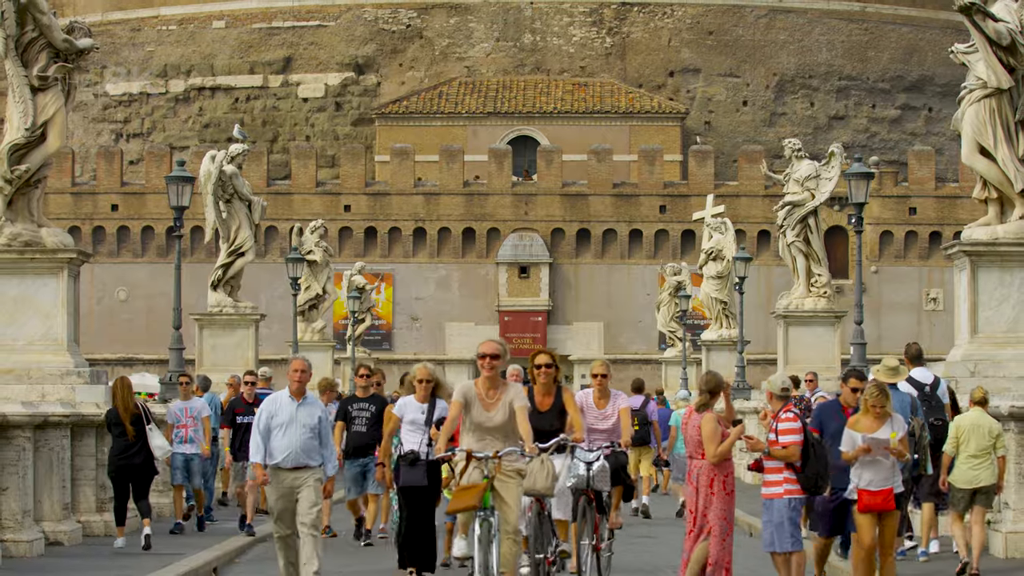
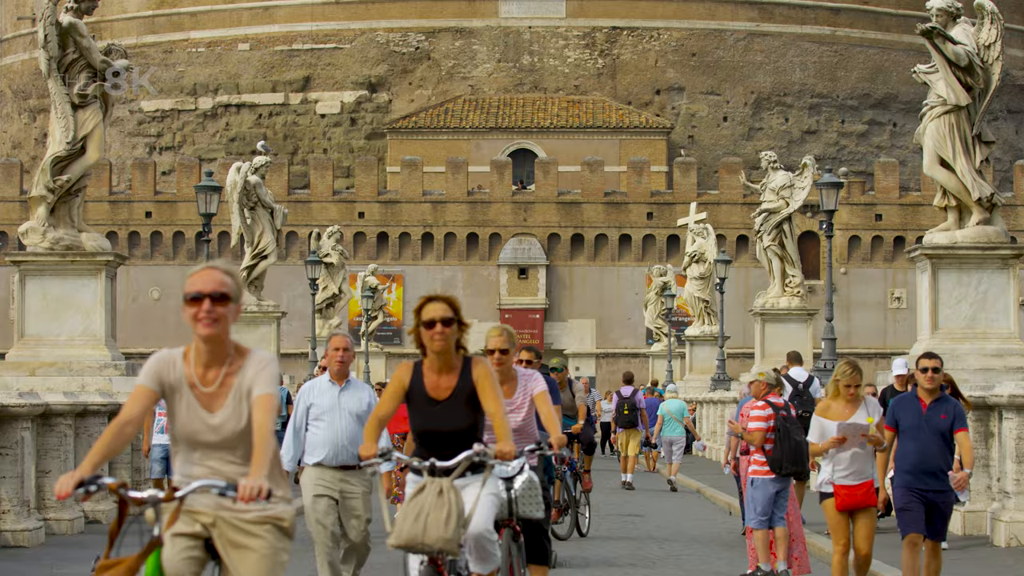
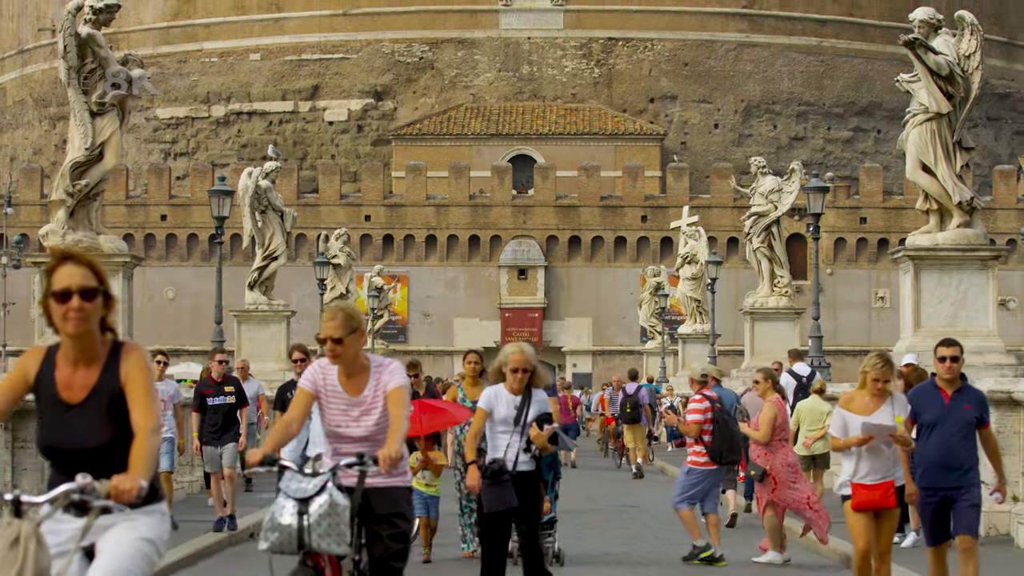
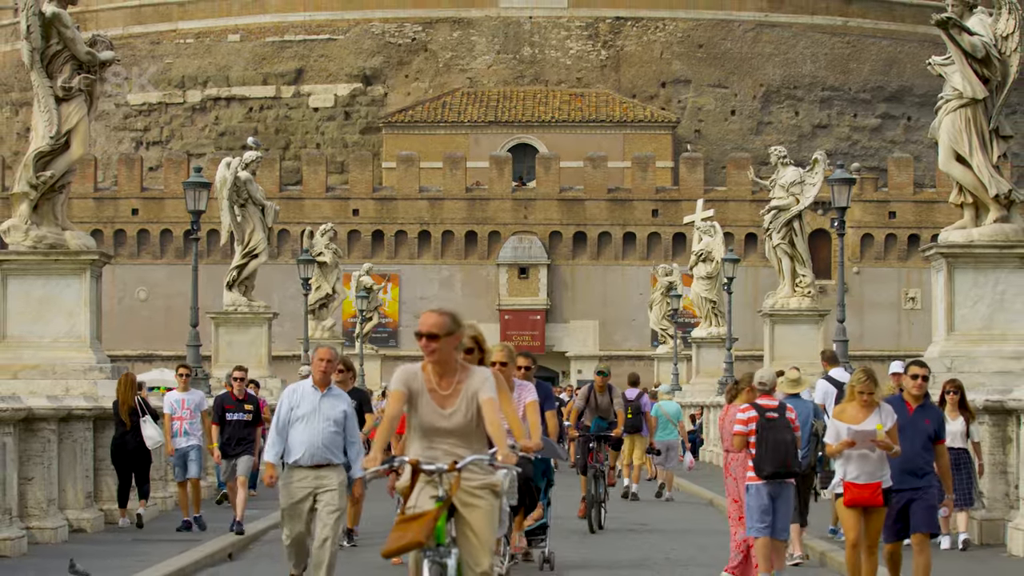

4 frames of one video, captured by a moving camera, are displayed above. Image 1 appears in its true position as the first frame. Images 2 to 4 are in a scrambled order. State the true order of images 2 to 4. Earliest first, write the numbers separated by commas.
4, 2, 3
